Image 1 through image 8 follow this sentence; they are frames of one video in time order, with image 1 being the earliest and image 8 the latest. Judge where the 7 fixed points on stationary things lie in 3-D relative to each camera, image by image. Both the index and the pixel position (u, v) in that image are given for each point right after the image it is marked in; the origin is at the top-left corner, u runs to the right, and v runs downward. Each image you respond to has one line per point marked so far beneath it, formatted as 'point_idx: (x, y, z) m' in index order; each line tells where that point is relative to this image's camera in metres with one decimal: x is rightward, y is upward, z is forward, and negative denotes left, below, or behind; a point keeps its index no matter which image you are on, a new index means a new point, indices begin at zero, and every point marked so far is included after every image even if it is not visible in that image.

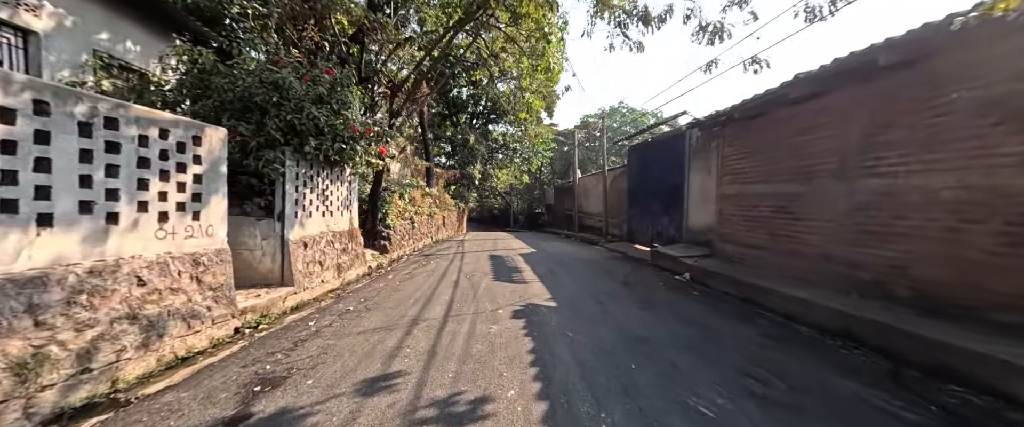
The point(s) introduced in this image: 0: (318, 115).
0: (-2.8, +1.4, +4.4) m
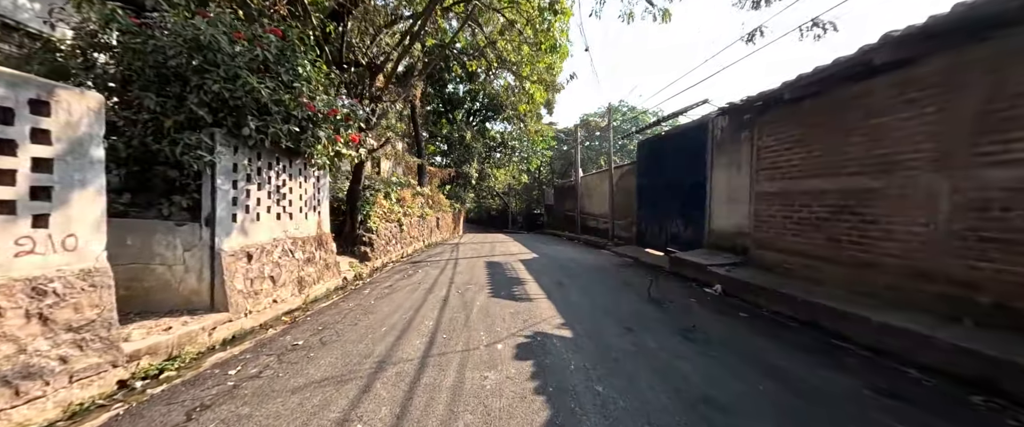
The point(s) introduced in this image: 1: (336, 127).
0: (-2.8, +1.4, +3.3) m
1: (-2.5, +1.2, +4.4) m
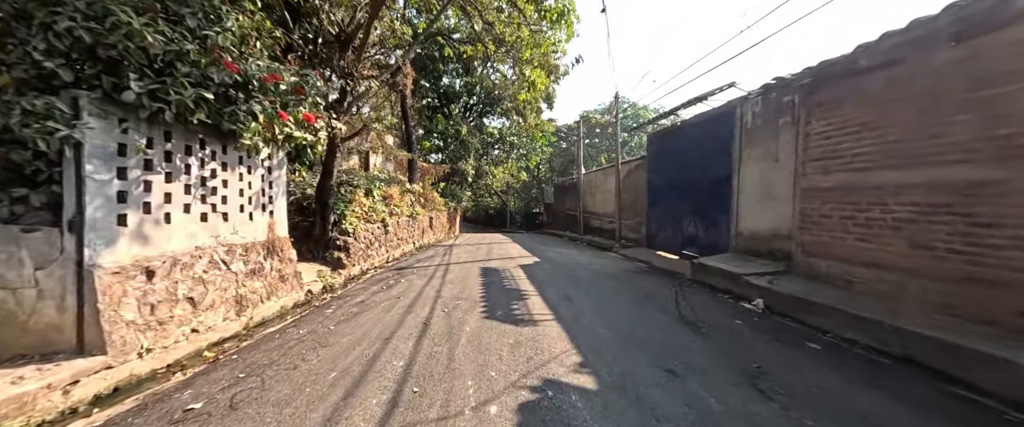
0: (-2.8, +1.4, +2.3) m
1: (-2.5, +1.2, +3.4) m
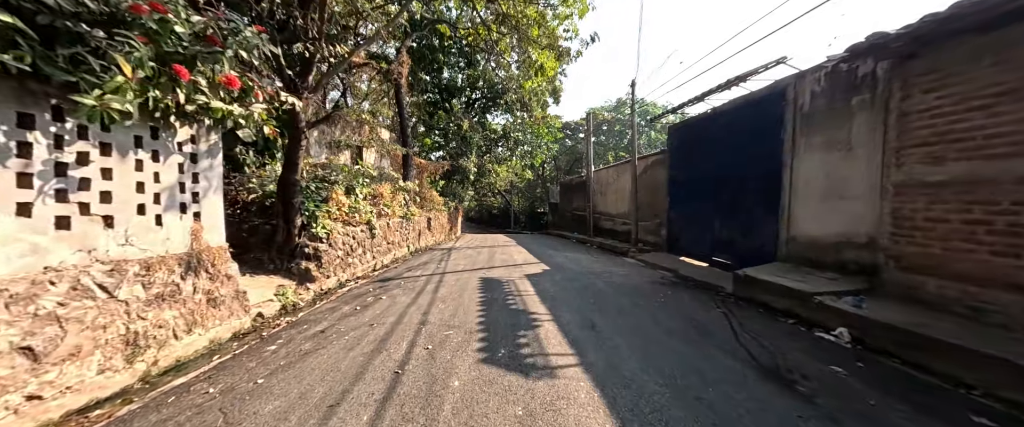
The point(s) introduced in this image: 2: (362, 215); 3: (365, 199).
0: (-2.7, +1.4, +1.3) m
1: (-2.4, +1.2, +2.3) m
2: (-3.3, 0.0, +6.7) m
3: (-3.5, +0.3, +7.3) m
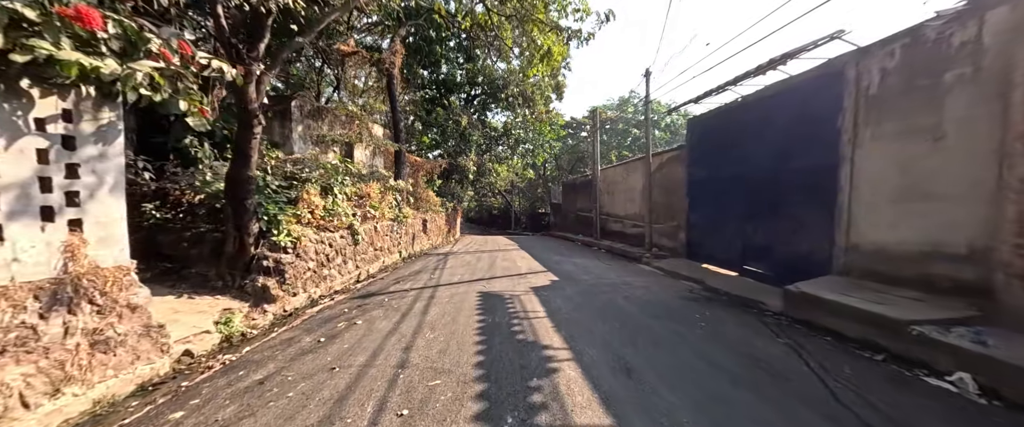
0: (-2.6, +1.3, +0.4) m
1: (-2.4, +1.1, +1.4) m
2: (-3.2, -0.1, +5.8) m
3: (-3.4, +0.3, +6.4) m
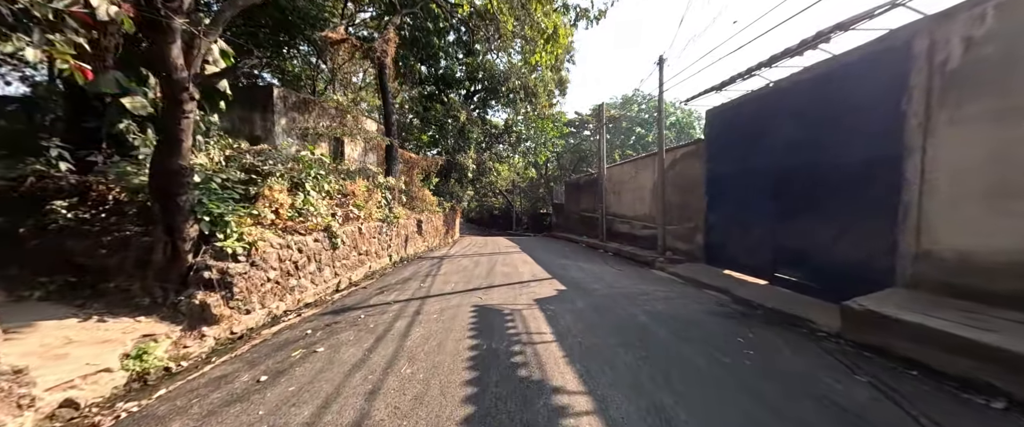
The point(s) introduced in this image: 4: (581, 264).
0: (-2.6, +1.3, -0.4) m
1: (-2.4, +1.2, +0.6) m
2: (-3.2, -0.1, +5.0) m
3: (-3.4, +0.3, +5.6) m
4: (+1.9, -1.4, +8.7) m
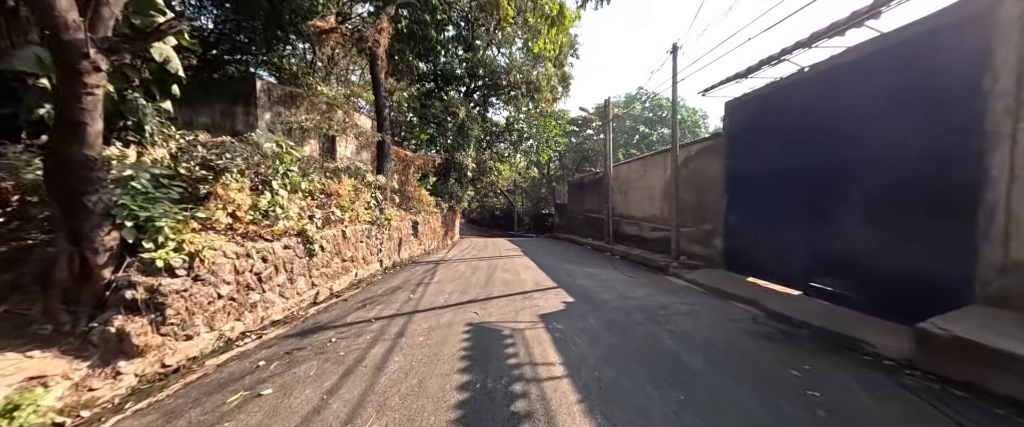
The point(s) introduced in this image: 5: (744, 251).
0: (-2.7, +1.3, -1.1) m
1: (-2.4, +1.1, 0.0) m
2: (-3.2, -0.1, +4.3) m
3: (-3.4, +0.2, +5.0) m
4: (+2.0, -1.5, +8.0) m
5: (+5.1, -0.8, +7.0) m
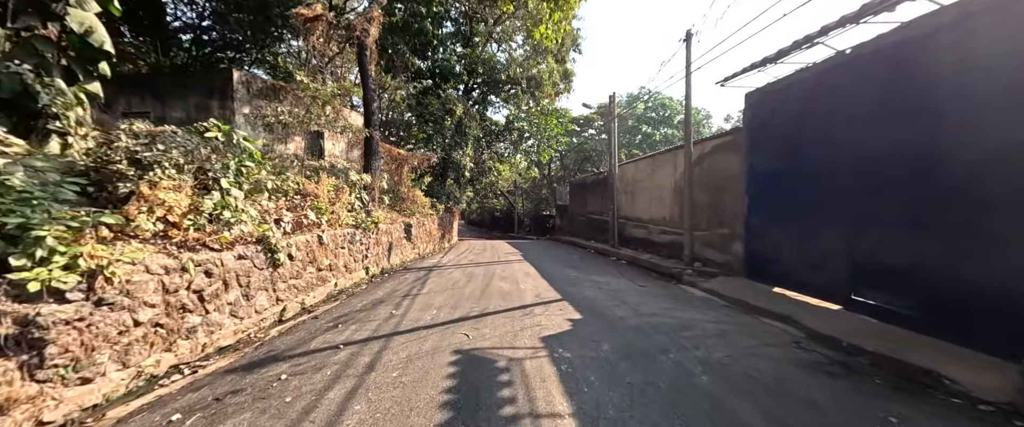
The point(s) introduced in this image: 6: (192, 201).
0: (-2.7, +1.3, -1.7) m
1: (-2.4, +1.1, -0.7) m
2: (-3.2, -0.2, +3.7) m
3: (-3.4, +0.2, +4.3) m
4: (+1.9, -1.5, +7.3) m
5: (+5.1, -0.9, +6.3) m
6: (-3.4, +0.1, +3.3) m
